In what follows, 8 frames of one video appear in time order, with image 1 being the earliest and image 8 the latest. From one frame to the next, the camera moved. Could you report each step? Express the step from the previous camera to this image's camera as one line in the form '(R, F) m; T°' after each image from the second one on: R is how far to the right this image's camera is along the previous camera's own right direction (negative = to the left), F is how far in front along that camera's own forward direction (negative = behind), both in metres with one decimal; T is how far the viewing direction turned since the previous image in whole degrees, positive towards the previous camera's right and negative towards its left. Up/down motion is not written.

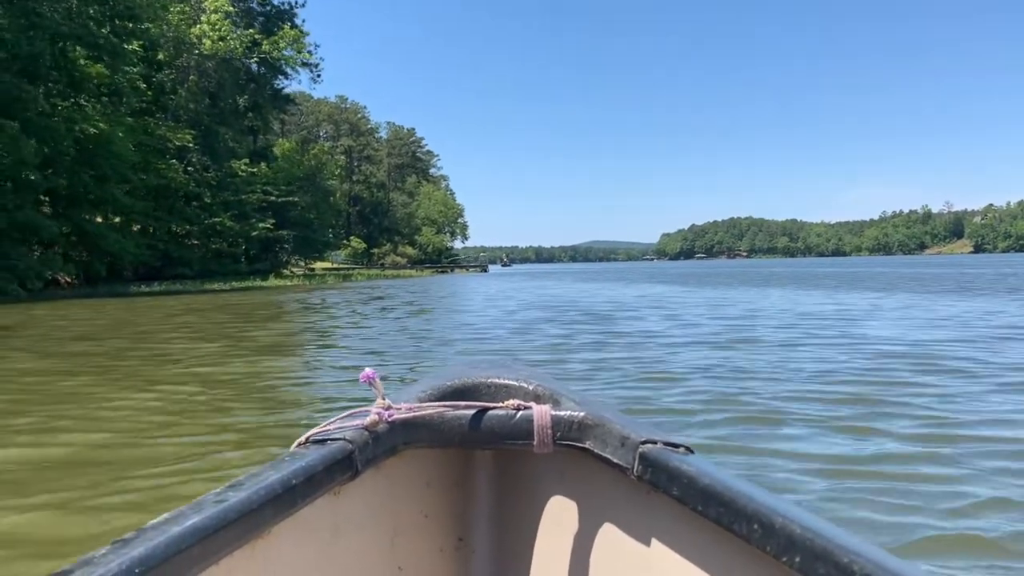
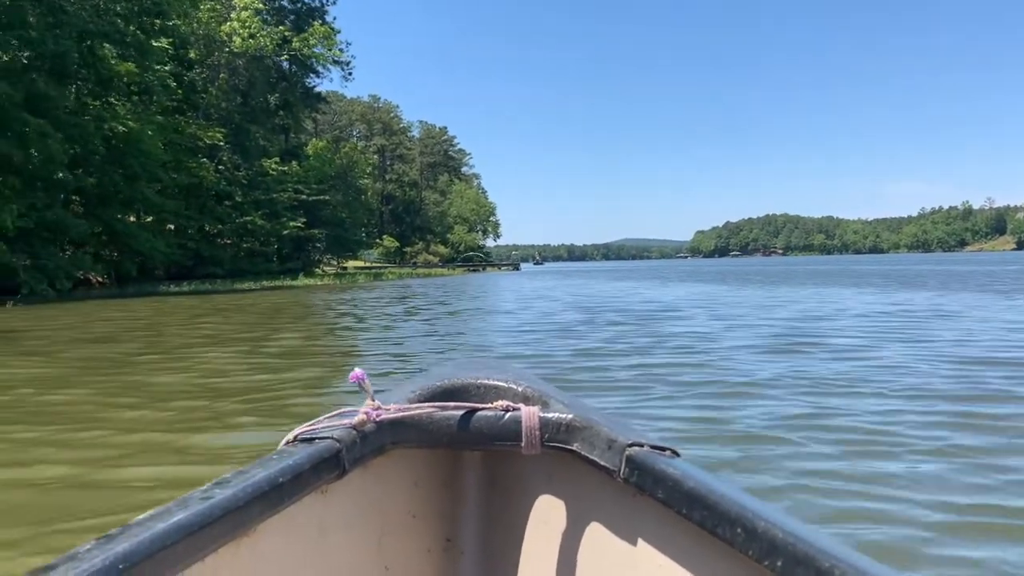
(0.0, +0.4) m; -2°
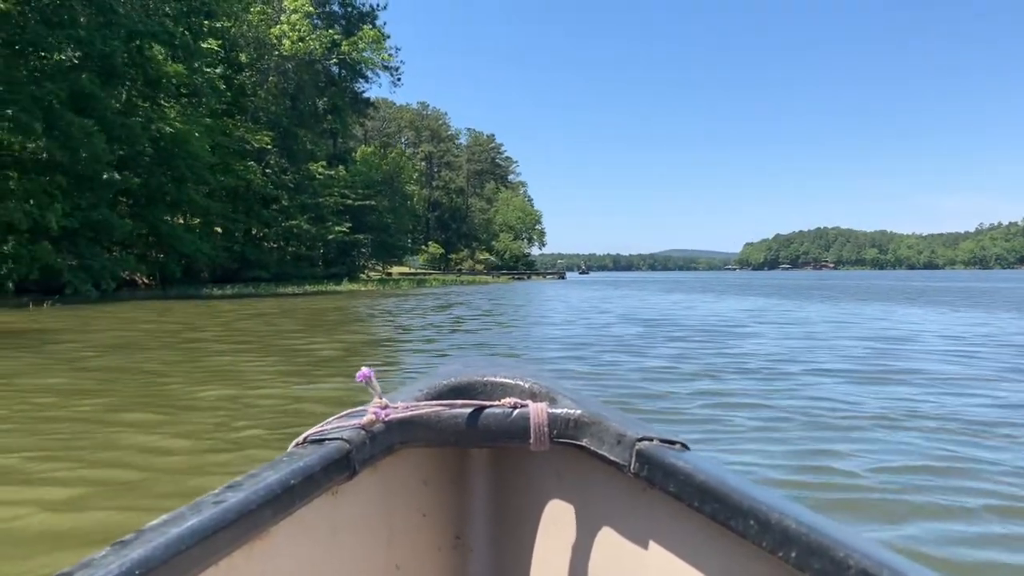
(0.0, +0.4) m; -3°
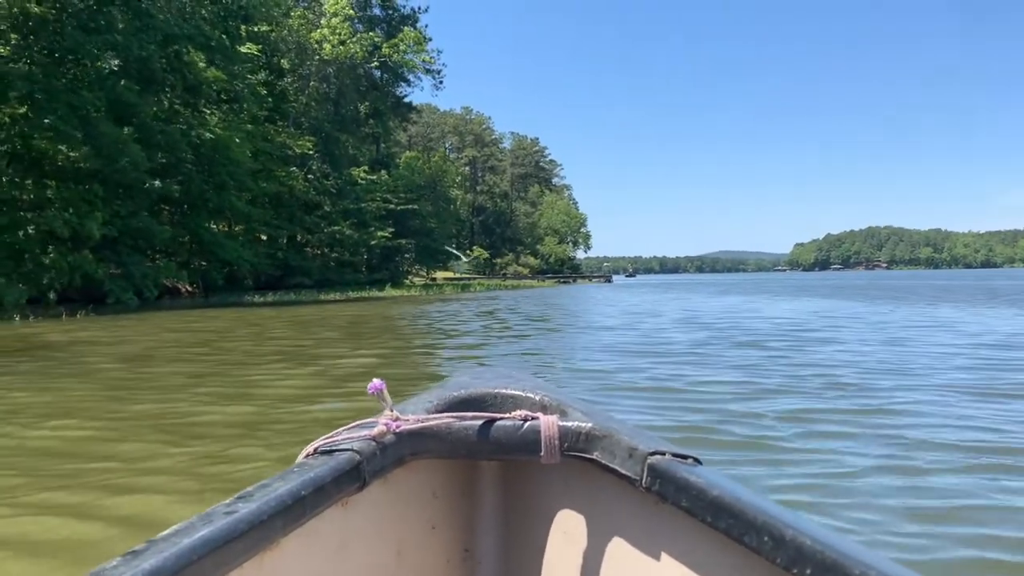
(0.0, +0.4) m; -3°
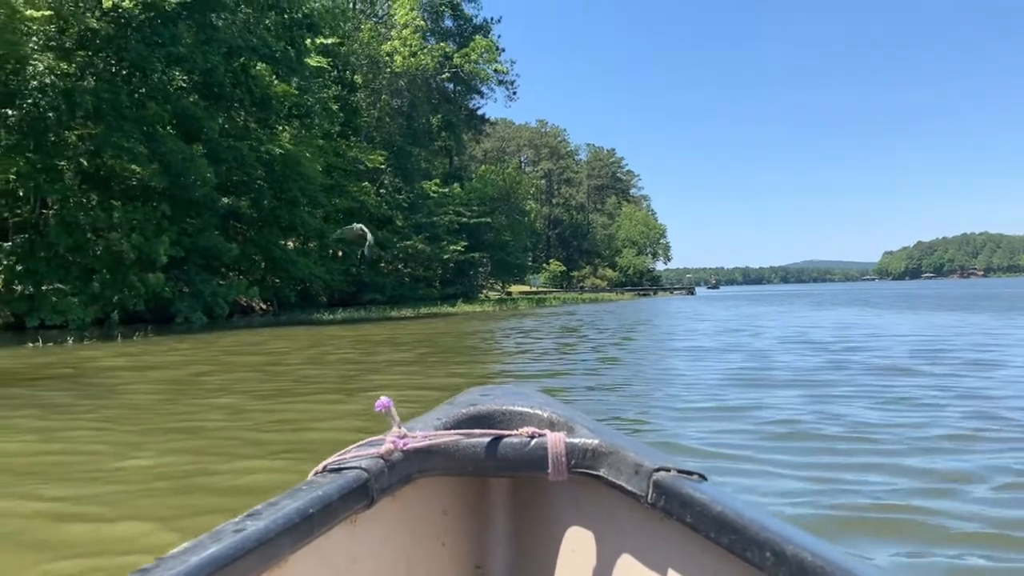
(0.0, +0.7) m; -6°
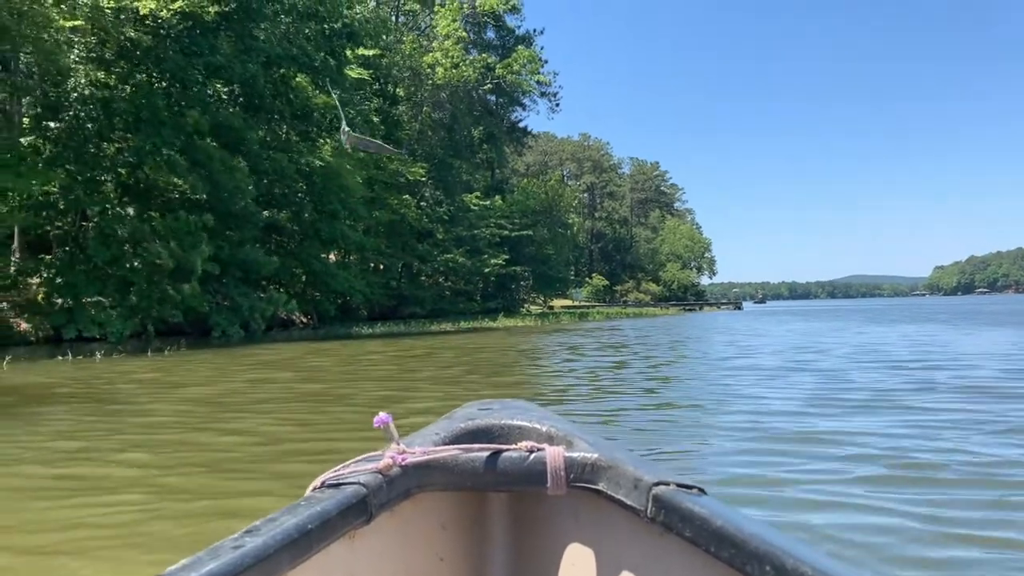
(0.0, +0.3) m; -3°
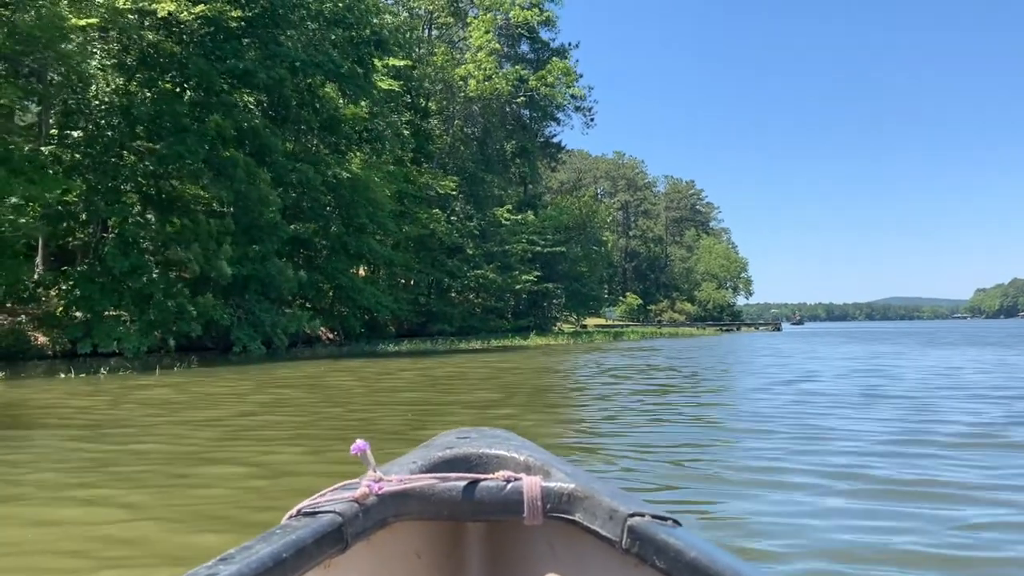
(0.0, +0.5) m; -2°
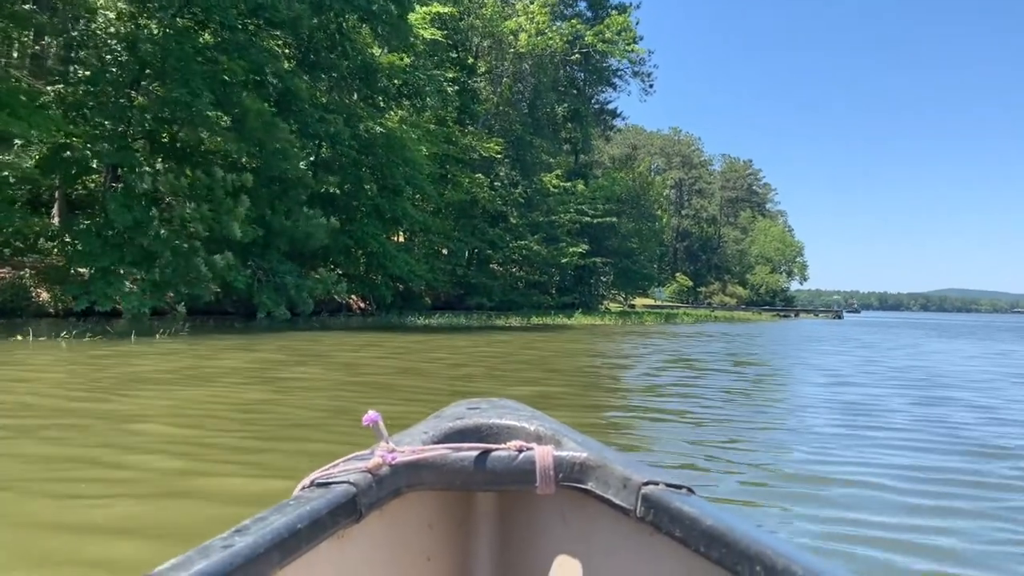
(0.0, +1.1) m; -3°
